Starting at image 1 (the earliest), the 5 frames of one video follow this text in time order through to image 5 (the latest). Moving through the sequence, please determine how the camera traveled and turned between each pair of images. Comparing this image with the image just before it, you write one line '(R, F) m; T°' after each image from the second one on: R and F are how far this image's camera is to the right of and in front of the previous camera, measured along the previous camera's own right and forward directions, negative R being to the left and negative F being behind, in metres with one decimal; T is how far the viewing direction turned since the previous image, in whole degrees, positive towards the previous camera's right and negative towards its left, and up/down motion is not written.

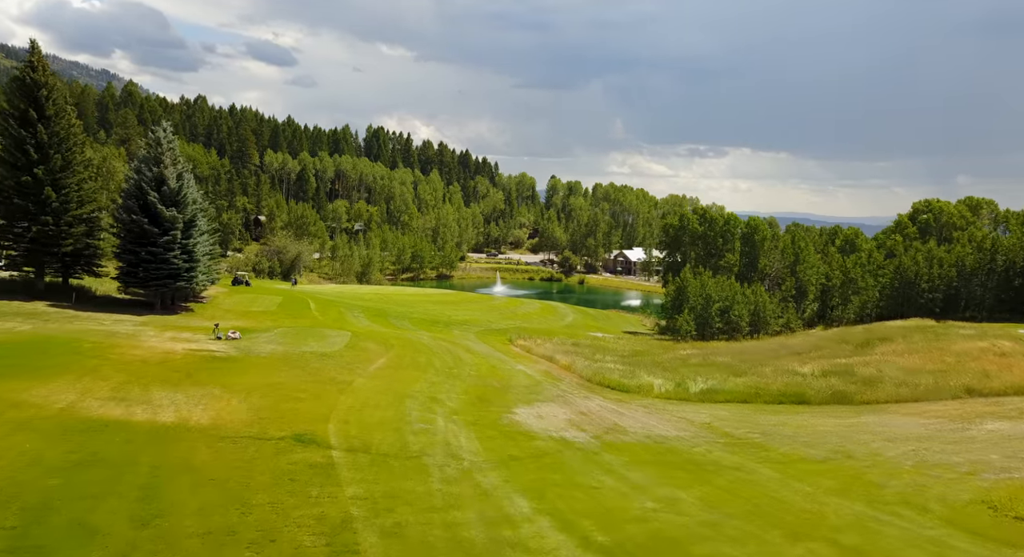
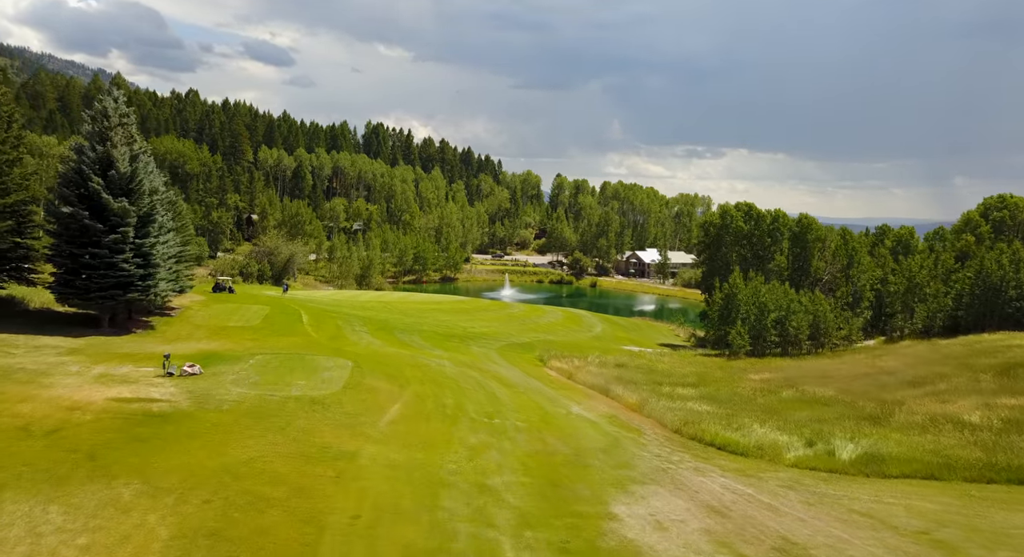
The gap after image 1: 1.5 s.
(-2.2, +9.7) m; 0°
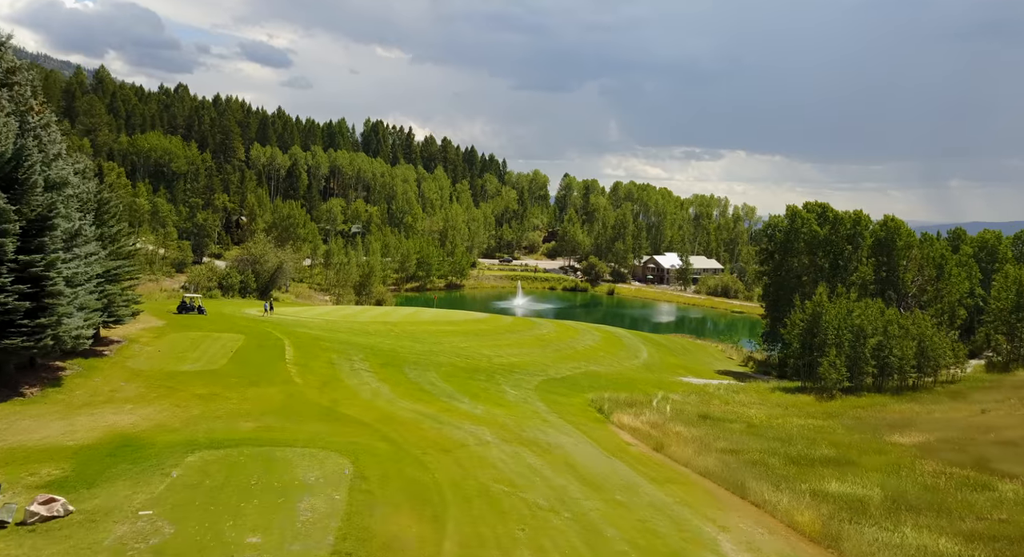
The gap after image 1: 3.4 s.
(-2.6, +12.1) m; 0°
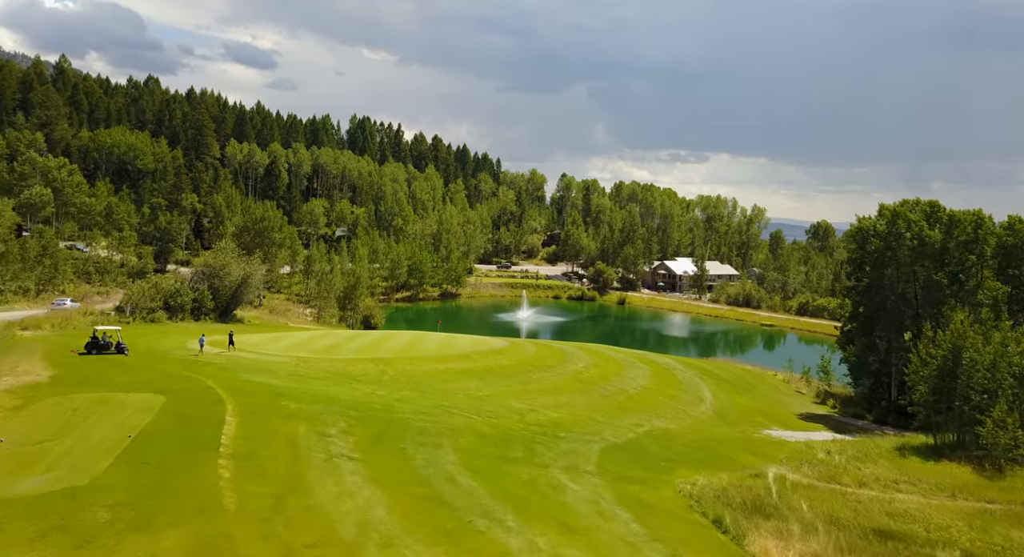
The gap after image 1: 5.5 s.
(-2.6, +14.1) m; +1°
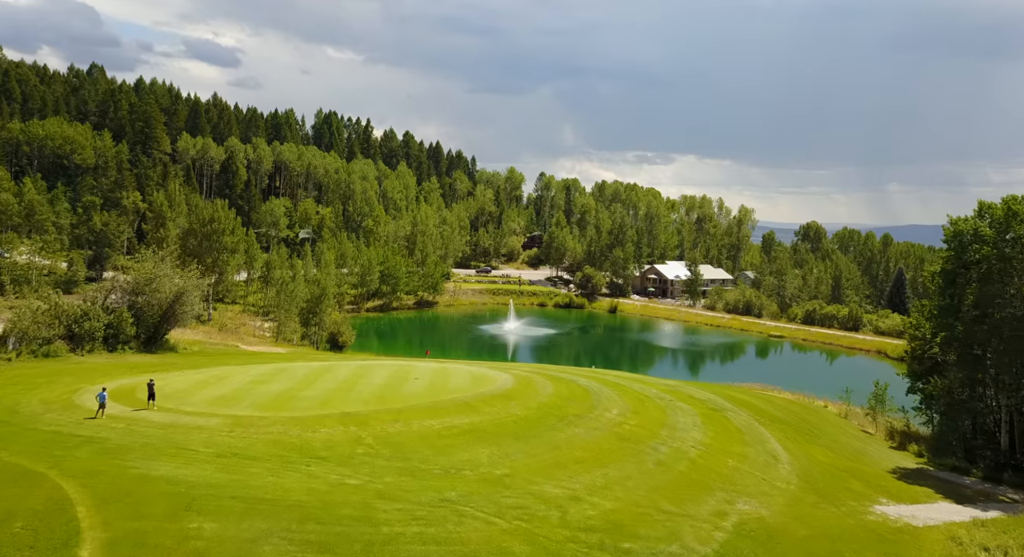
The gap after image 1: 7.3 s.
(-2.2, +11.9) m; +2°
